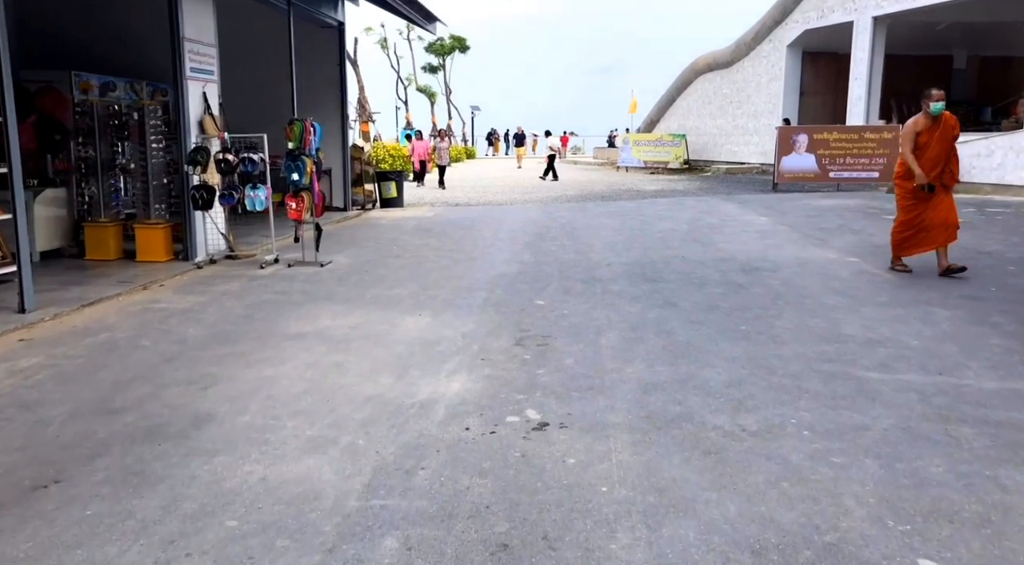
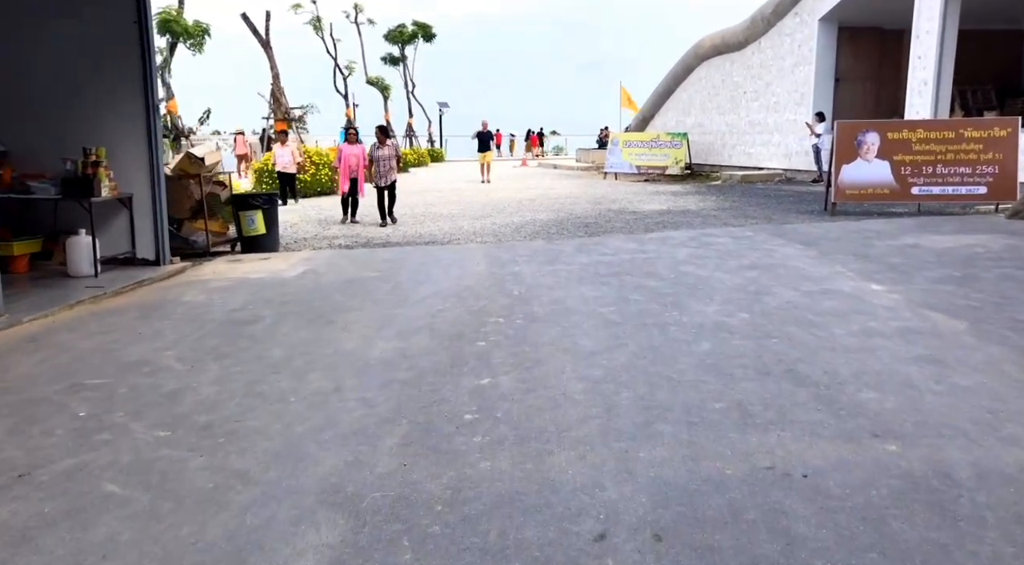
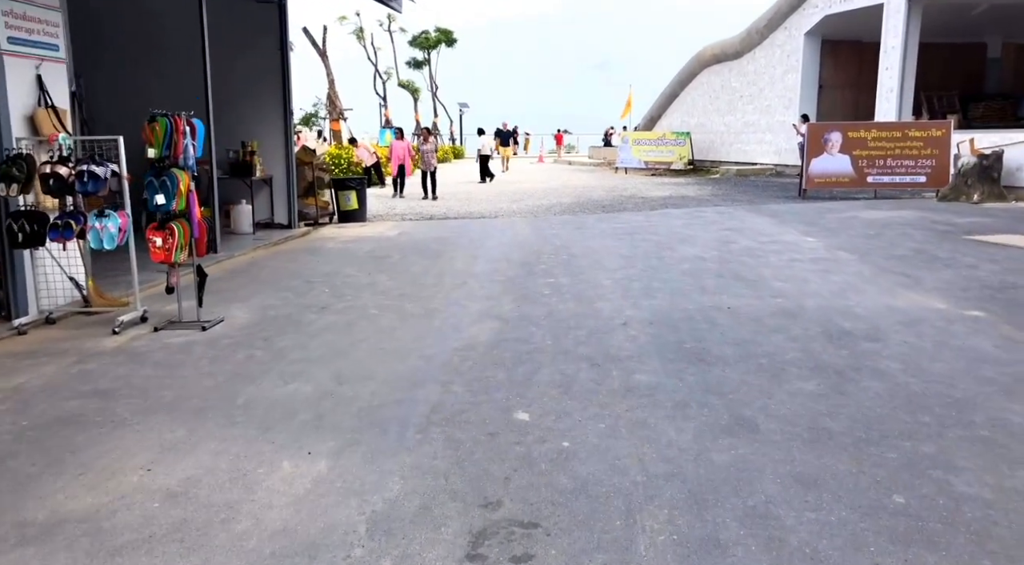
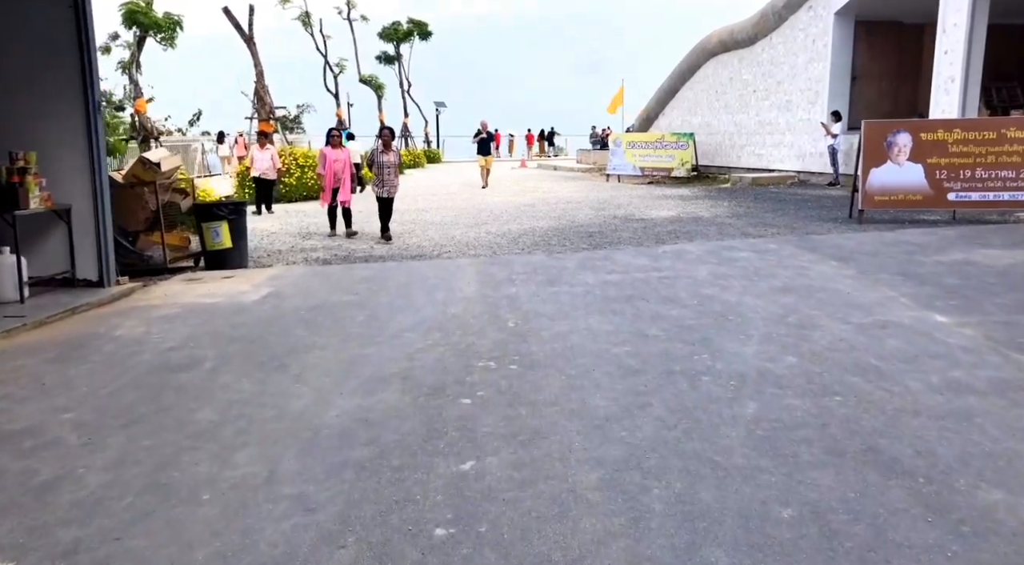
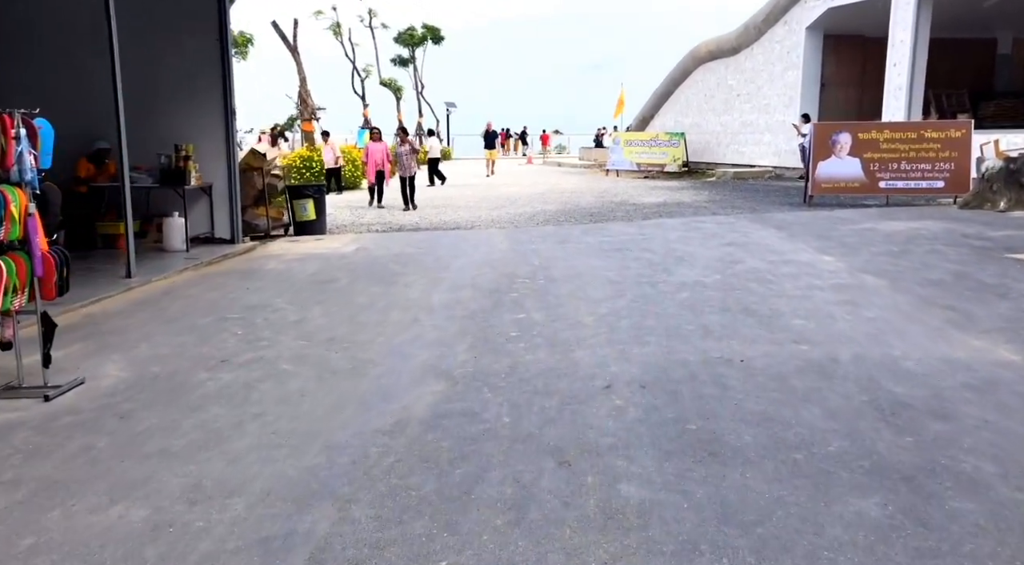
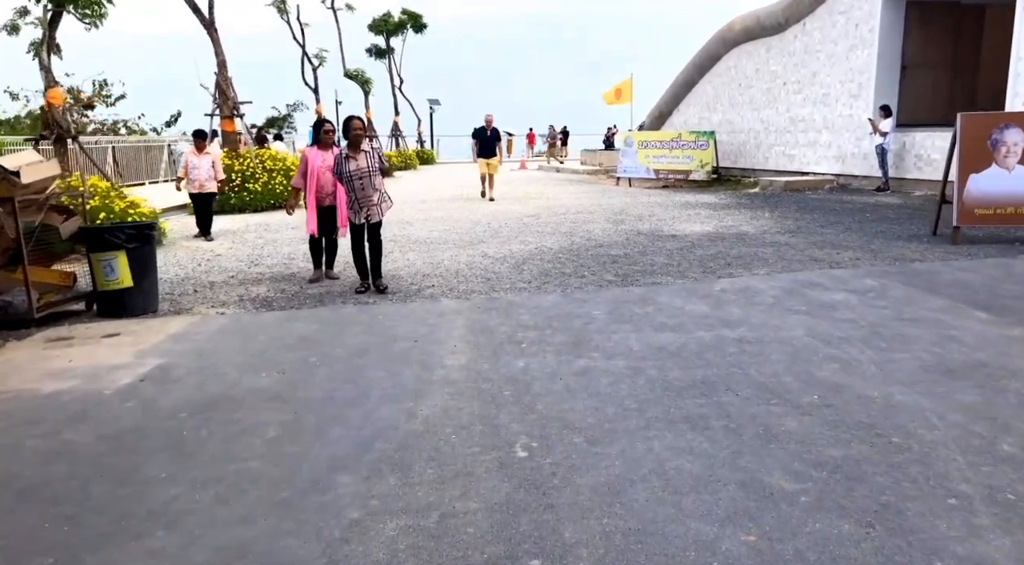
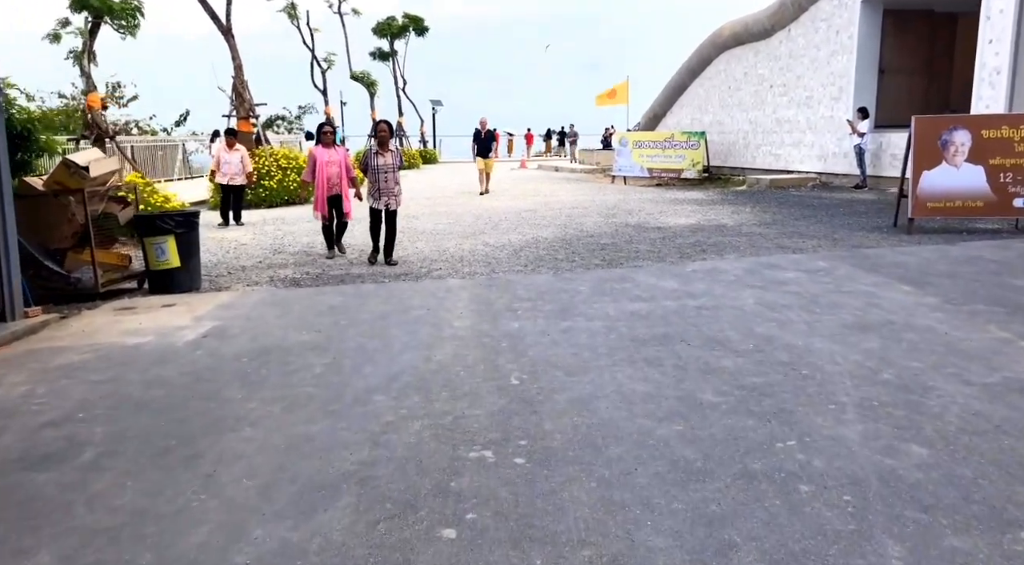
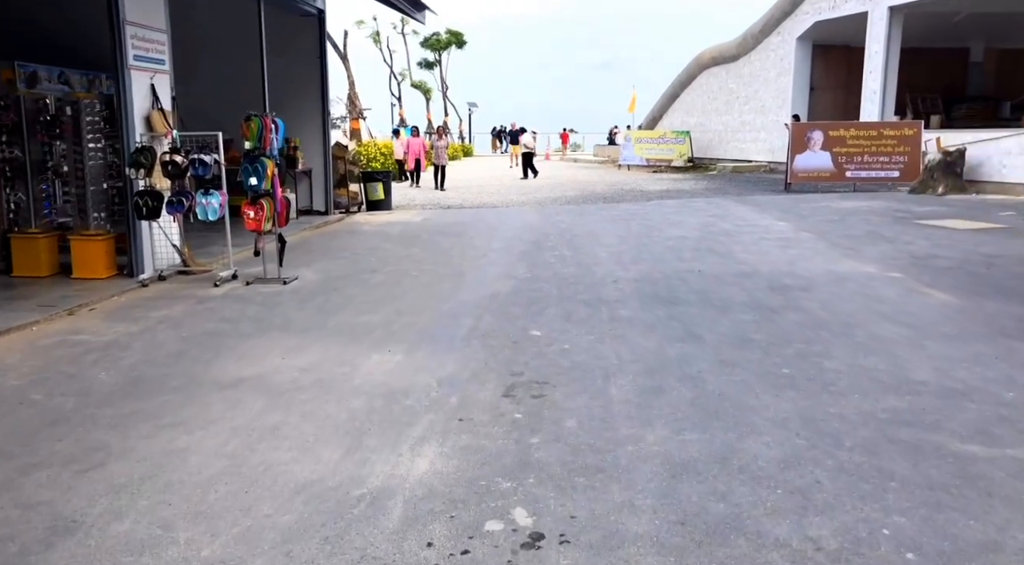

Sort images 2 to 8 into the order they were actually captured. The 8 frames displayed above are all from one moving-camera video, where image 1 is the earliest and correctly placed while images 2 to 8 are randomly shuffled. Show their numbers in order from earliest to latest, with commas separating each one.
8, 3, 5, 2, 4, 7, 6
